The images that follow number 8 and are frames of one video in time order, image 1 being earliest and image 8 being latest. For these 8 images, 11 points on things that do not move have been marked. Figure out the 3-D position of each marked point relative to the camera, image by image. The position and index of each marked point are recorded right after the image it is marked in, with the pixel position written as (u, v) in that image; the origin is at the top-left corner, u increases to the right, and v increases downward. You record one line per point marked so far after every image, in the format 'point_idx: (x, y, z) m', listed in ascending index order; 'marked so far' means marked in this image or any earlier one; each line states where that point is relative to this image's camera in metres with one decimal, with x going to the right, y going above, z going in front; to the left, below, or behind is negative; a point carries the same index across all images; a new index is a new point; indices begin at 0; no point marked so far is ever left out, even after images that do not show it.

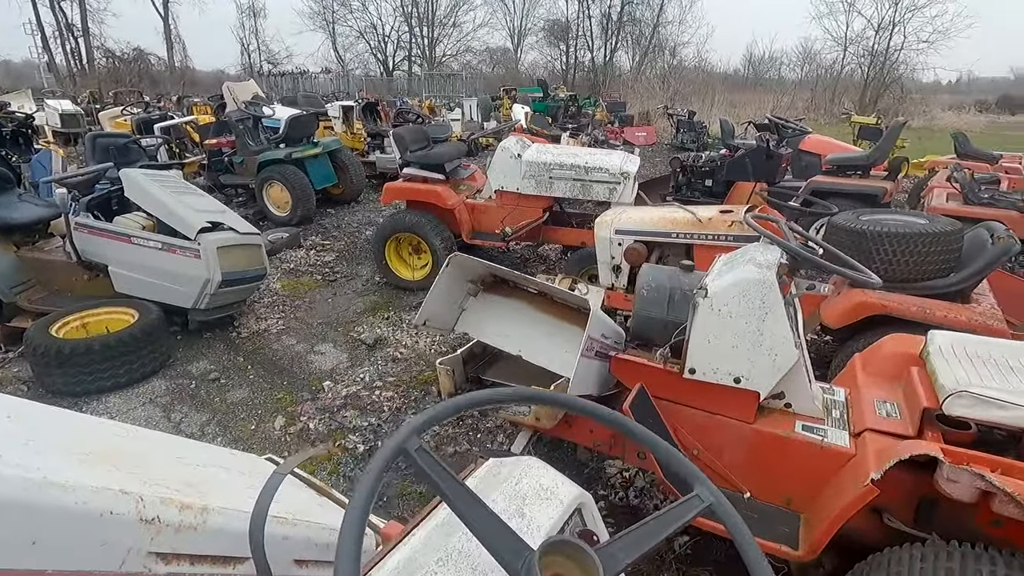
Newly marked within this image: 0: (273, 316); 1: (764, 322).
0: (-1.8, -0.2, +4.0) m
1: (+0.7, -0.1, +1.6) m
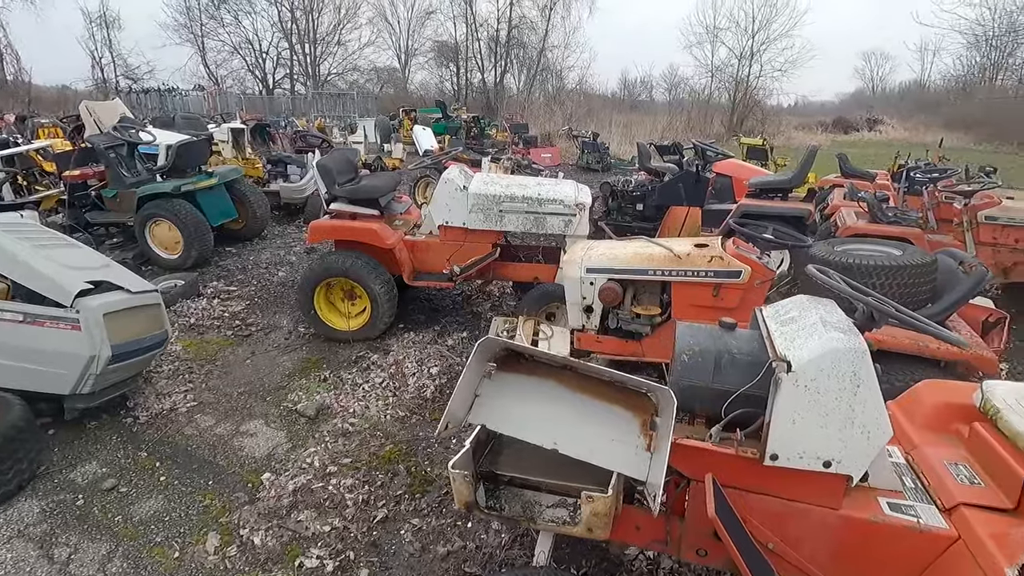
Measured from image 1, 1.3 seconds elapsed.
0: (-2.0, -0.6, +3.3) m
1: (+0.9, -0.3, +1.4) m
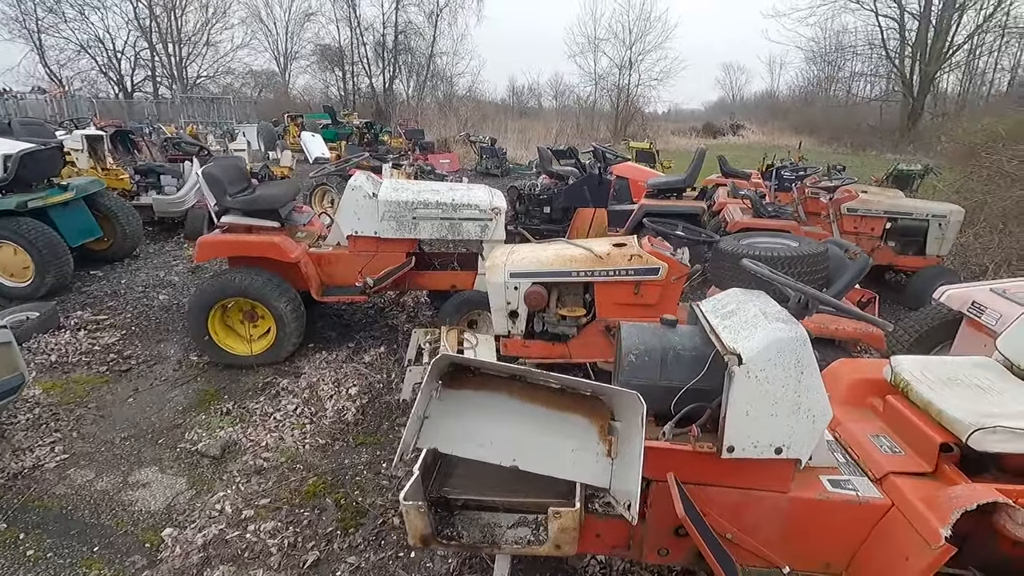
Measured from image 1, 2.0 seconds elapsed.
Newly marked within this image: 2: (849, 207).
0: (-2.4, -0.8, +2.8) m
1: (+0.8, -0.3, +1.4) m
2: (+3.3, +0.8, +5.3) m
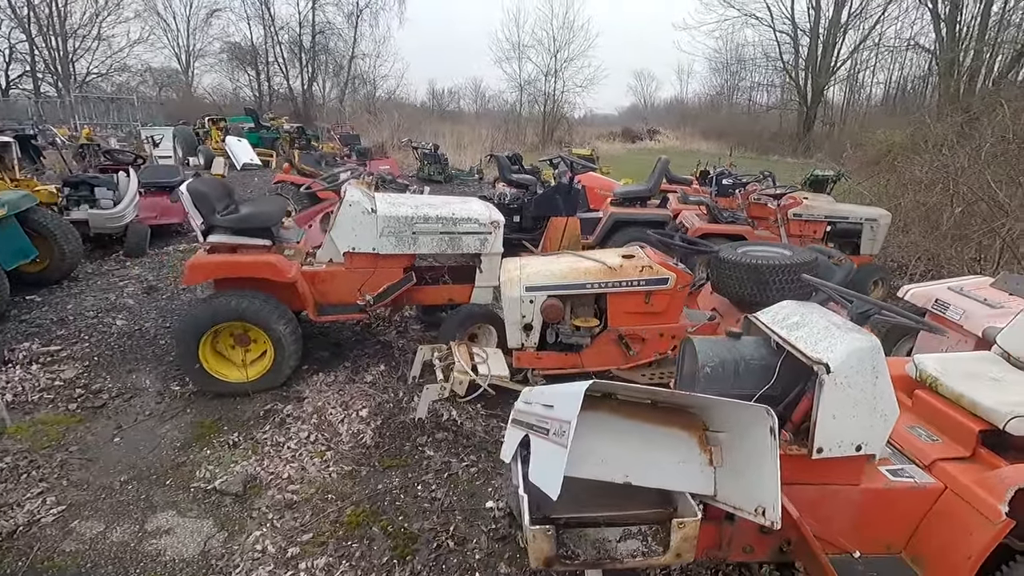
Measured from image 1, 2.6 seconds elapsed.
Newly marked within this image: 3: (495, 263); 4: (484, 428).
0: (-2.2, -1.0, +2.5) m
1: (+1.1, -0.3, +1.6) m
2: (+3.1, +0.8, +5.8) m
3: (-0.1, +0.2, +3.8) m
4: (-0.2, -0.8, +3.1) m
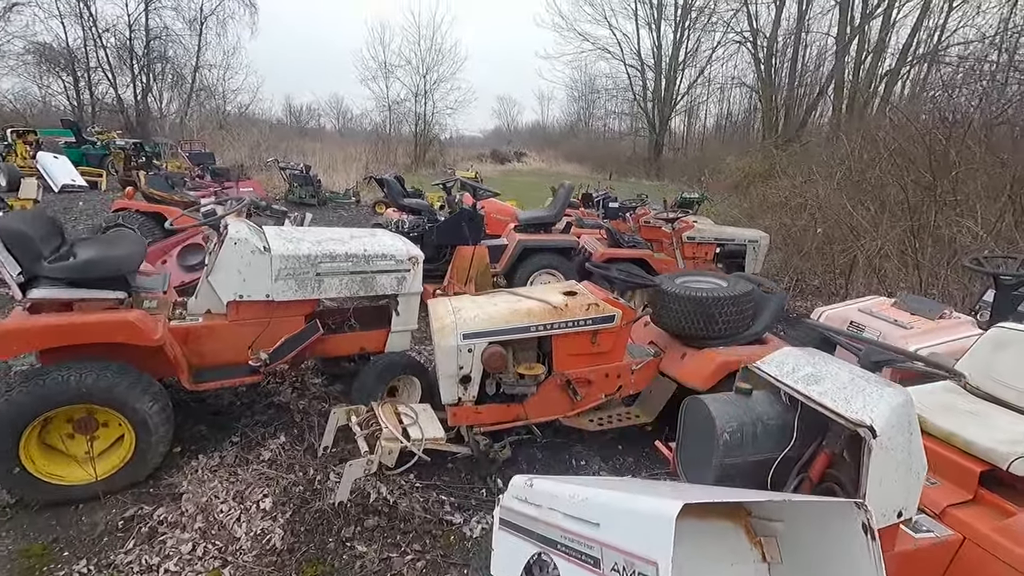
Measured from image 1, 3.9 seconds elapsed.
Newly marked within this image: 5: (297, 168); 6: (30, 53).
0: (-2.3, -1.3, +1.5) m
1: (+1.1, -0.4, +1.5) m
2: (+2.0, +0.6, +6.0) m
3: (-0.6, -0.1, +3.3) m
4: (-0.4, -1.1, +2.6) m
5: (-4.8, +2.6, +11.8) m
6: (-17.7, +8.7, +19.8) m
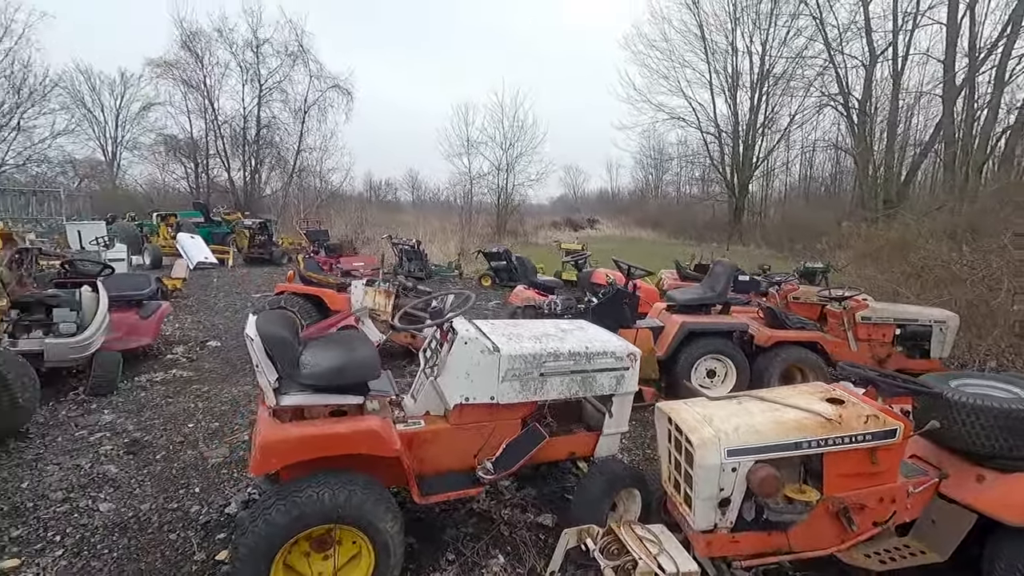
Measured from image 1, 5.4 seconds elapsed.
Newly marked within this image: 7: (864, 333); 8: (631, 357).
0: (-1.2, -1.6, +1.3) m
1: (+2.1, -0.8, +1.0) m
2: (+3.6, -0.3, +5.5) m
3: (+0.7, -0.7, +3.1) m
4: (+0.7, -1.5, +2.2) m
5: (-2.4, +1.0, +12.2) m
6: (-14.3, +5.9, +22.3) m
7: (+3.6, -0.5, +5.5) m
8: (+0.7, -0.4, +3.0) m
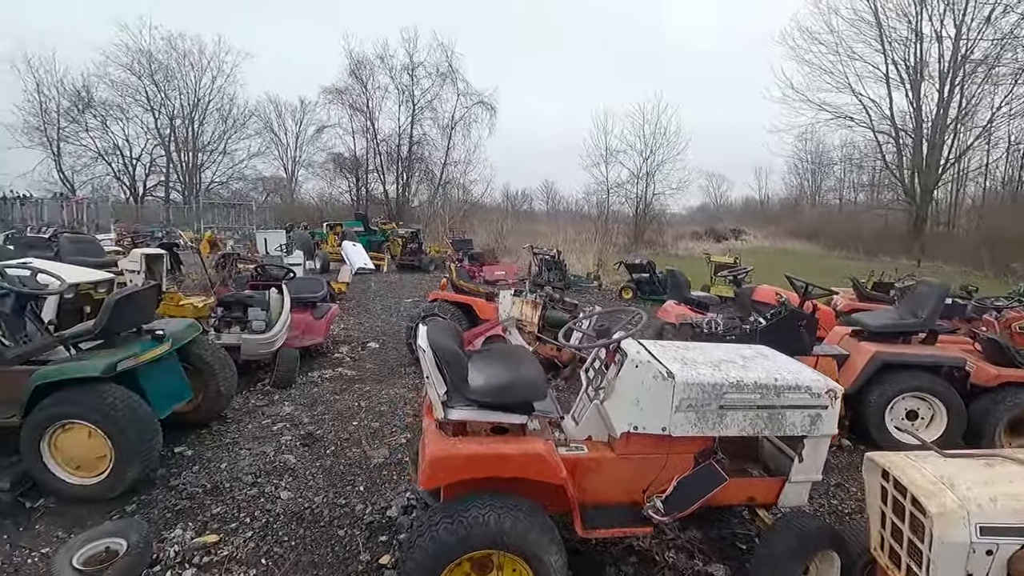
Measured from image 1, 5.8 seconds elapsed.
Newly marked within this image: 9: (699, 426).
0: (-0.8, -1.6, +1.4) m
1: (+2.4, -0.9, +0.2) m
2: (+4.9, -0.5, +4.3) m
3: (+1.5, -0.8, +2.6) m
4: (+1.4, -1.6, +1.7) m
5: (+0.8, +0.8, +12.2) m
6: (-8.1, +5.9, +25.0) m
7: (+5.0, -0.7, +4.3) m
8: (+1.5, -0.5, +2.5) m
9: (+0.9, -0.6, +2.5) m
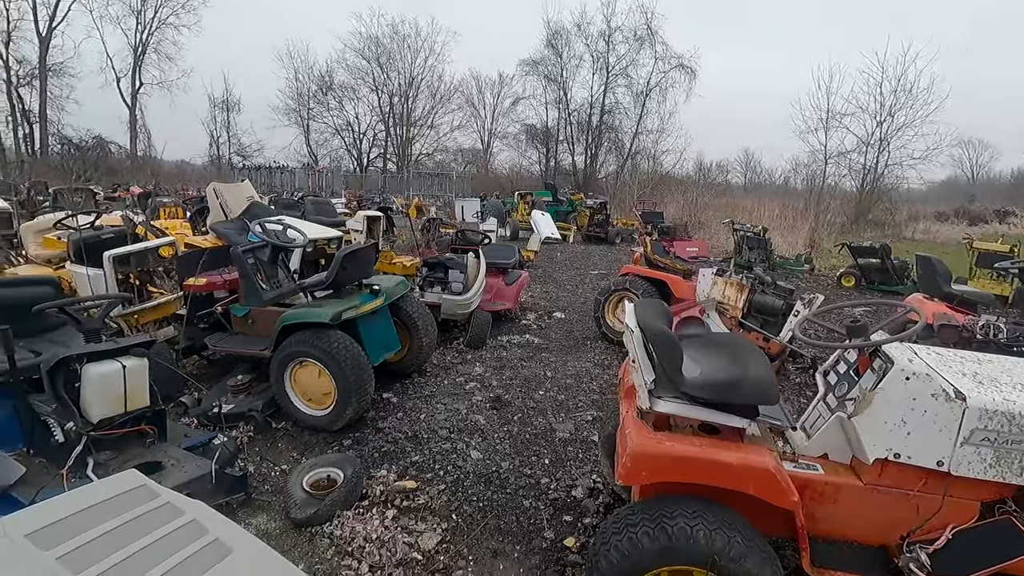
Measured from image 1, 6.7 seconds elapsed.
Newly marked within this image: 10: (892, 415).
0: (-0.3, -1.5, +1.4) m
1: (+2.4, -1.1, -0.8) m
2: (+6.1, -0.8, +2.2) m
3: (+2.3, -0.8, +1.8) m
4: (+1.8, -1.7, +1.0) m
5: (+4.8, +1.2, +11.0) m
6: (+0.9, +7.4, +25.6) m
7: (+6.1, -0.9, +2.2) m
8: (+2.3, -0.5, +1.7) m
9: (+1.7, -0.6, +1.8) m
10: (+1.4, -0.4, +1.9) m
